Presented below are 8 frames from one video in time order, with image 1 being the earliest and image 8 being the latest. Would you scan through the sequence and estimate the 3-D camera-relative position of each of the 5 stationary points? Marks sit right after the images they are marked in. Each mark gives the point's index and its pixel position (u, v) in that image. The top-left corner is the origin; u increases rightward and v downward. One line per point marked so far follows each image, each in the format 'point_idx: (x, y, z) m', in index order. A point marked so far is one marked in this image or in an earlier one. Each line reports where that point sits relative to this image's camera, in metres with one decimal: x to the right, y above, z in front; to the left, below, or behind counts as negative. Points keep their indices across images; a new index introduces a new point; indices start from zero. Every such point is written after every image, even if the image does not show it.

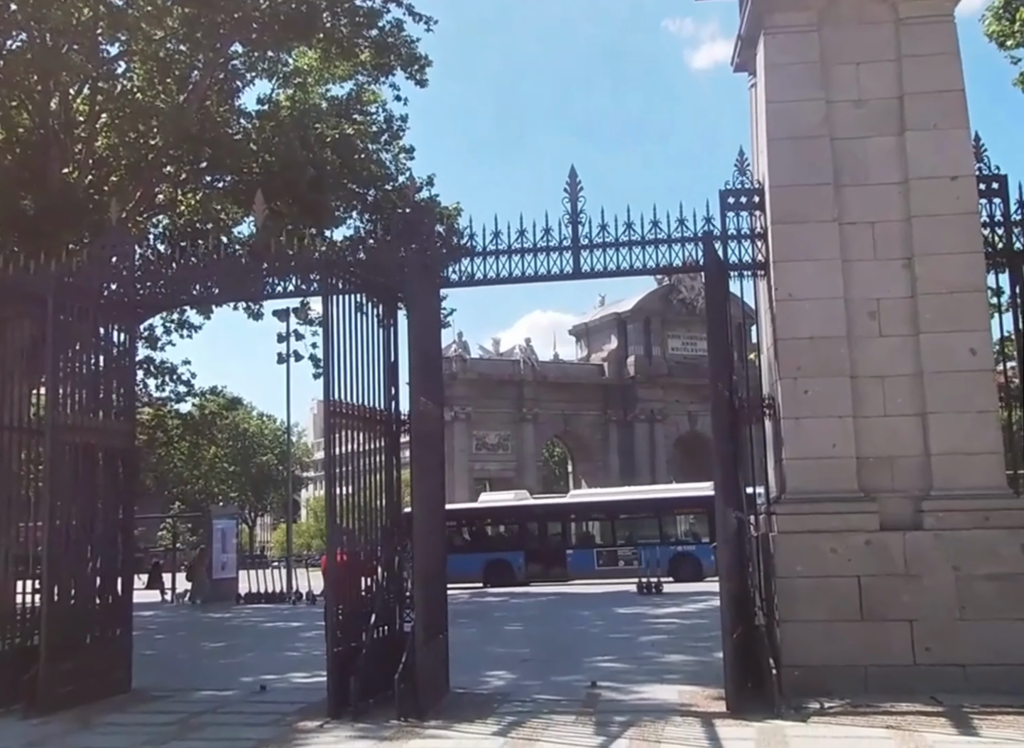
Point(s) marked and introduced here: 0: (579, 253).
0: (+0.7, +1.2, +10.7) m
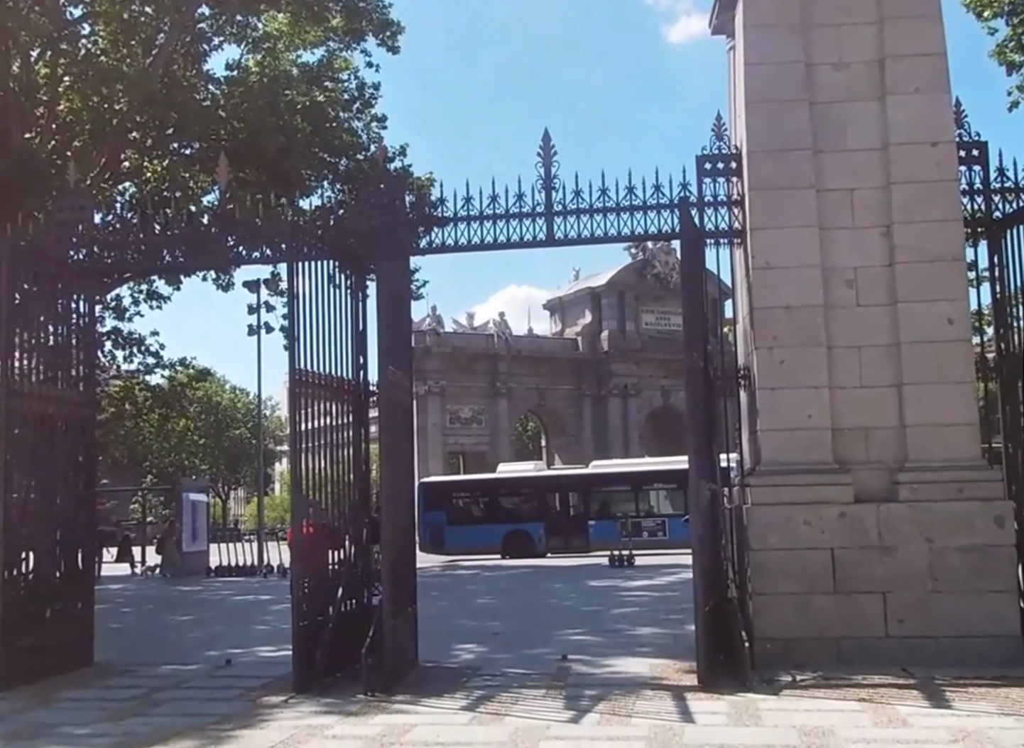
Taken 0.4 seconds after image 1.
0: (+0.4, +1.5, +10.5) m
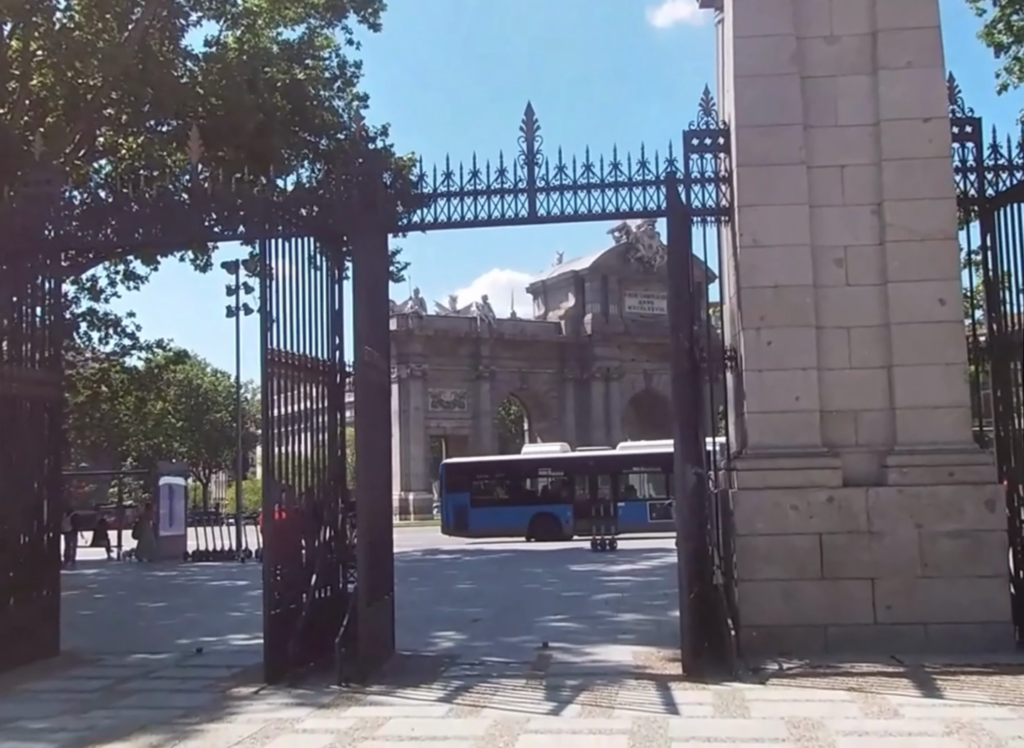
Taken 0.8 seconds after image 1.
0: (+0.2, +1.6, +10.2) m
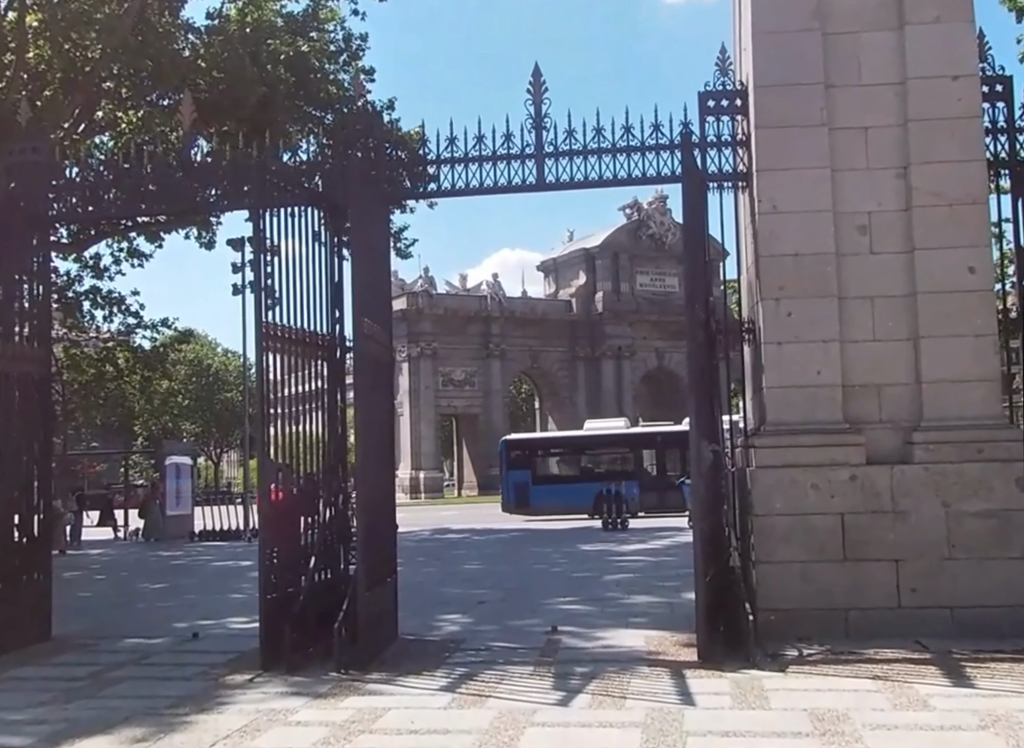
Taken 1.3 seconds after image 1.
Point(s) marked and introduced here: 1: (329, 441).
0: (+0.3, +1.9, +9.7) m
1: (-1.6, -0.6, +9.5) m
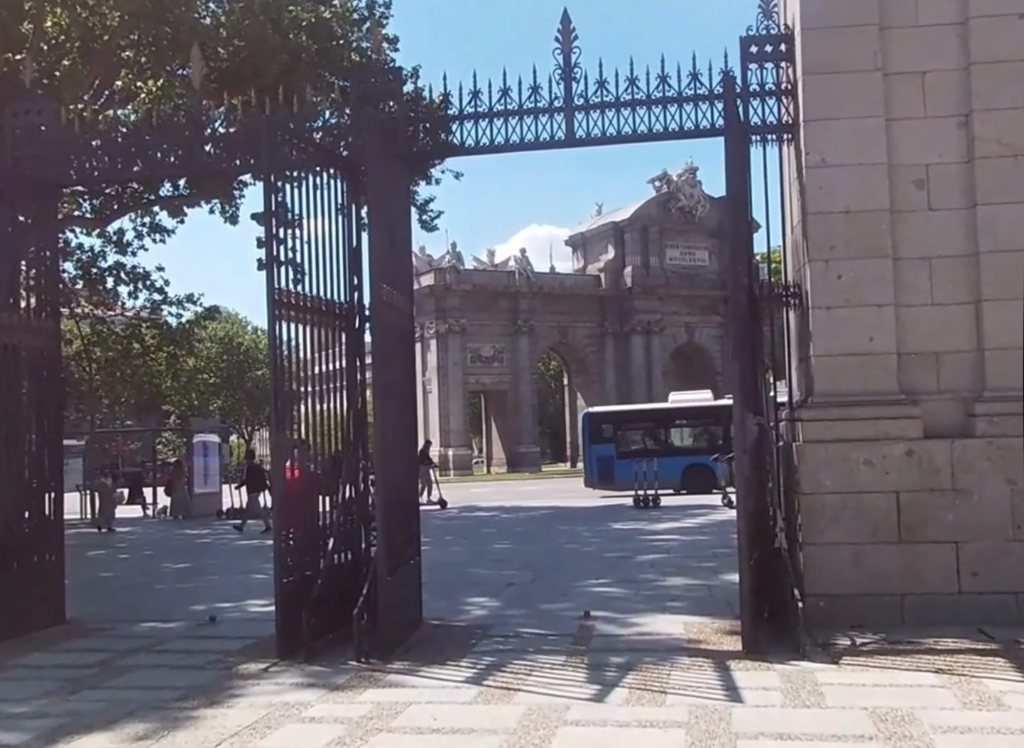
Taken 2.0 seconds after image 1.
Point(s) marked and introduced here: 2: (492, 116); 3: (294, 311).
0: (+0.5, +2.1, +9.1) m
1: (-1.3, -0.3, +9.0) m
2: (-0.2, +2.1, +9.2) m
3: (-1.6, +0.5, +8.3) m
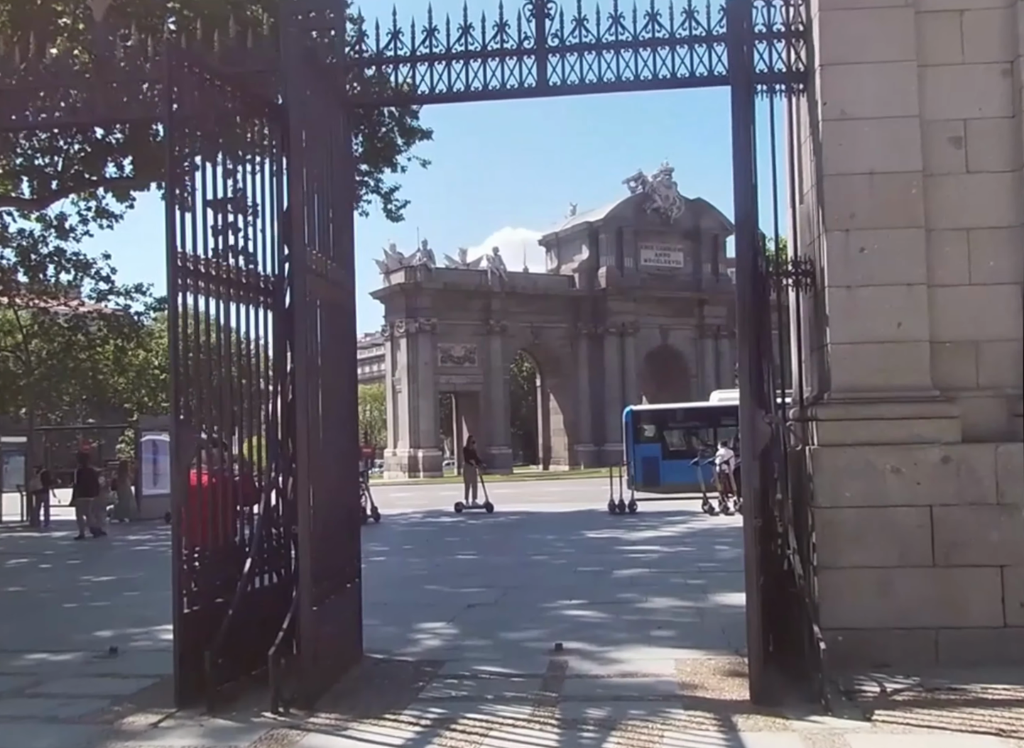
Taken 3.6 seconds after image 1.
0: (+0.2, +2.2, +7.7) m
1: (-1.6, -0.2, +7.5) m
2: (-0.4, +2.2, +7.8) m
3: (-1.9, +0.6, +6.8) m
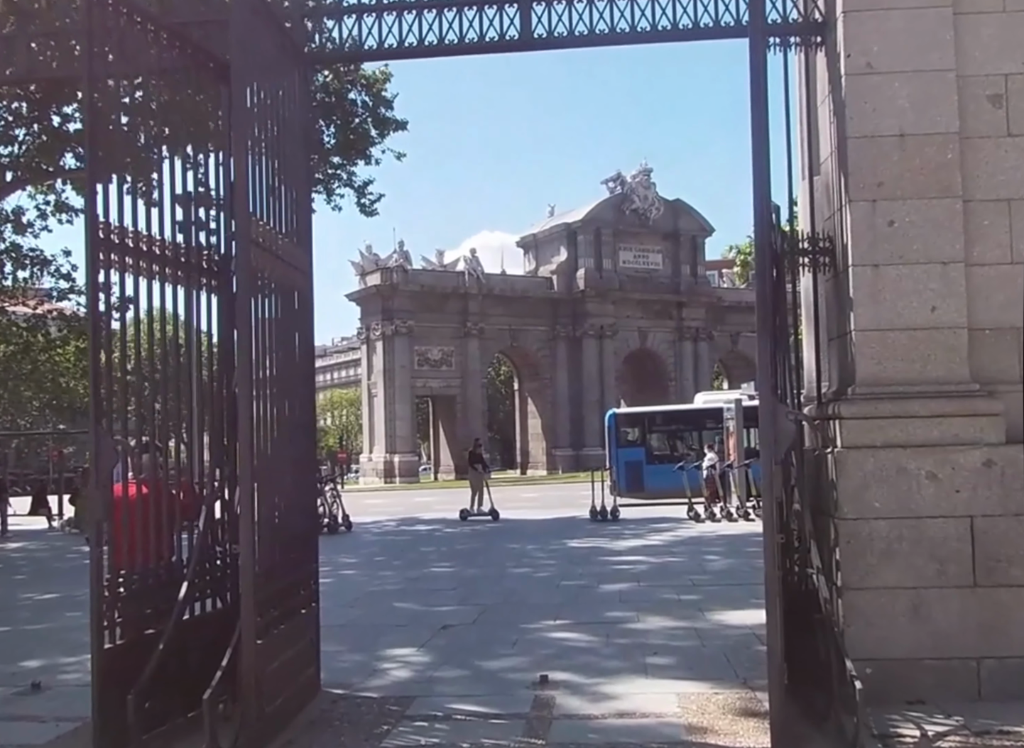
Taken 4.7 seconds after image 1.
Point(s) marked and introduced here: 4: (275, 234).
0: (+0.1, +2.2, +6.7) m
1: (-1.7, -0.2, +6.5) m
2: (-0.6, +2.3, +6.9) m
3: (-2.0, +0.6, +5.8) m
4: (-1.4, +0.8, +6.5) m
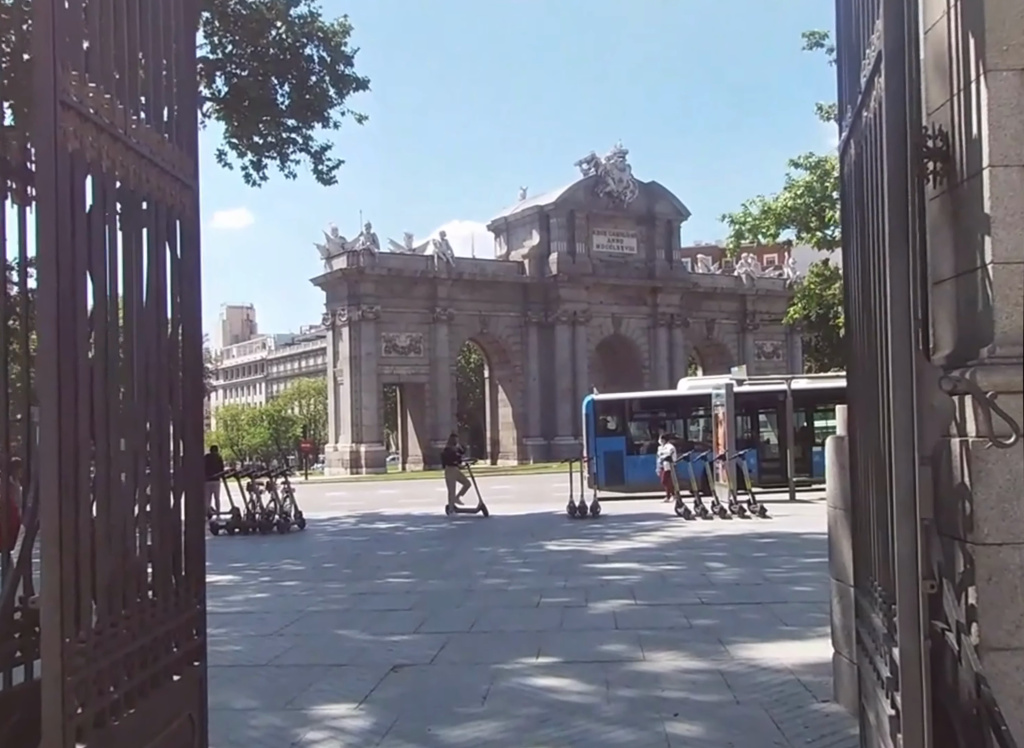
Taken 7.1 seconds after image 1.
0: (0.0, +2.4, +4.6) m
1: (-1.8, 0.0, +4.4) m
2: (-0.7, +2.4, +4.8) m
3: (-2.1, +0.8, +3.7) m
4: (-1.5, +1.0, +4.4) m
